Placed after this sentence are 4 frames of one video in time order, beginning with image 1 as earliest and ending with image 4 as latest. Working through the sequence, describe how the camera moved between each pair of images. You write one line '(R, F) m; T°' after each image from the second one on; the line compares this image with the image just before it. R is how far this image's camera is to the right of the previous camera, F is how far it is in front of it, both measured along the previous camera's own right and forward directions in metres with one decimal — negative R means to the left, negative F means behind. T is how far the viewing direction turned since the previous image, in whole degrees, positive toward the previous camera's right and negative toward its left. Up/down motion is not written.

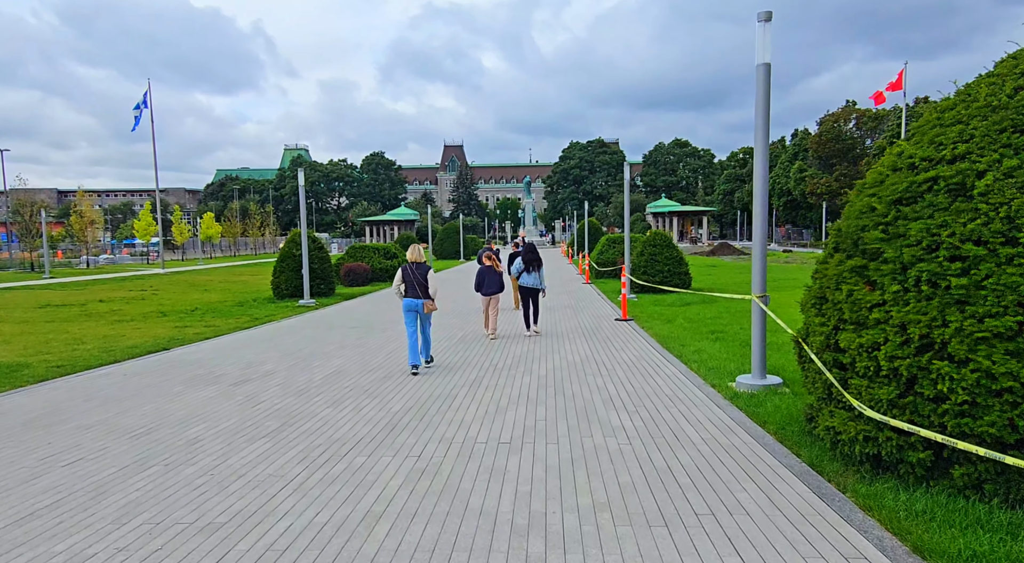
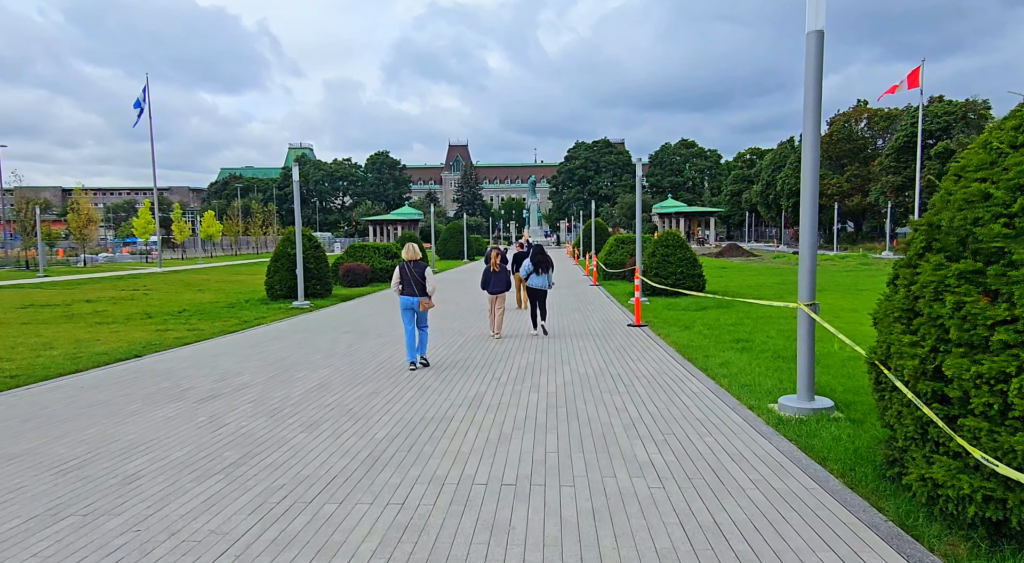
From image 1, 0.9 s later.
(0.0, +1.0) m; 0°
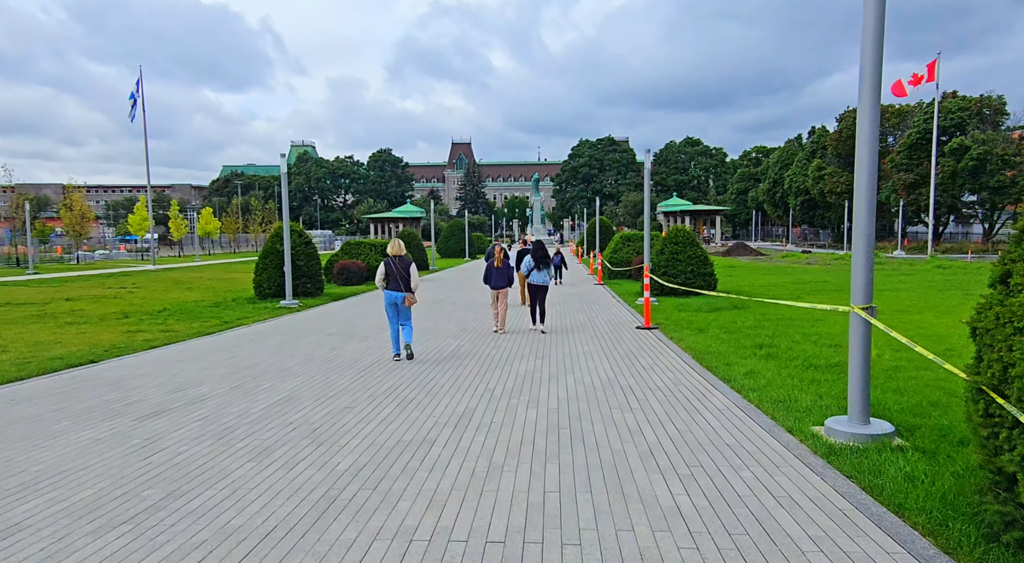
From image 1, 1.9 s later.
(+0.1, +1.1) m; 0°
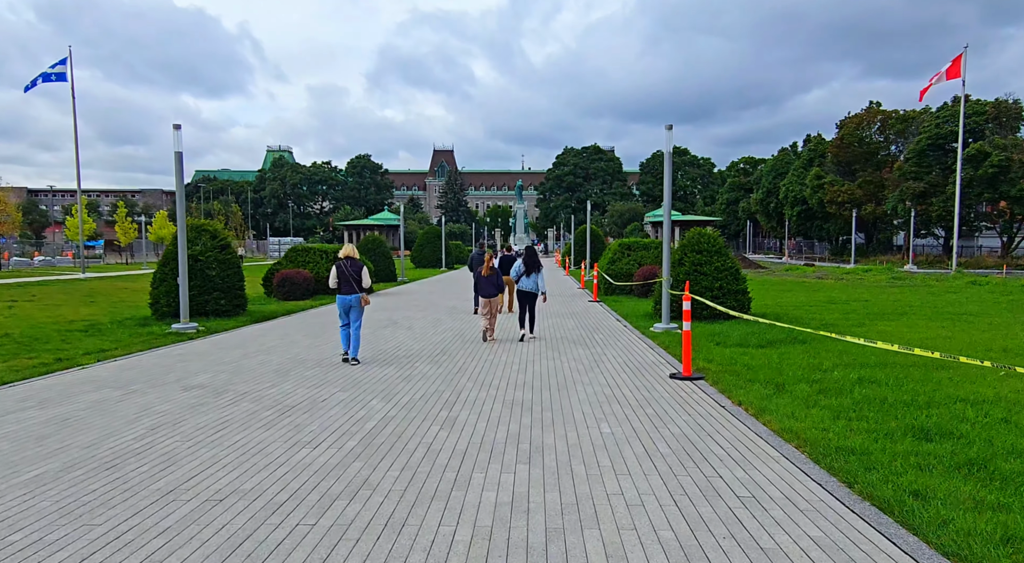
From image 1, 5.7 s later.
(+0.2, +4.6) m; +1°
